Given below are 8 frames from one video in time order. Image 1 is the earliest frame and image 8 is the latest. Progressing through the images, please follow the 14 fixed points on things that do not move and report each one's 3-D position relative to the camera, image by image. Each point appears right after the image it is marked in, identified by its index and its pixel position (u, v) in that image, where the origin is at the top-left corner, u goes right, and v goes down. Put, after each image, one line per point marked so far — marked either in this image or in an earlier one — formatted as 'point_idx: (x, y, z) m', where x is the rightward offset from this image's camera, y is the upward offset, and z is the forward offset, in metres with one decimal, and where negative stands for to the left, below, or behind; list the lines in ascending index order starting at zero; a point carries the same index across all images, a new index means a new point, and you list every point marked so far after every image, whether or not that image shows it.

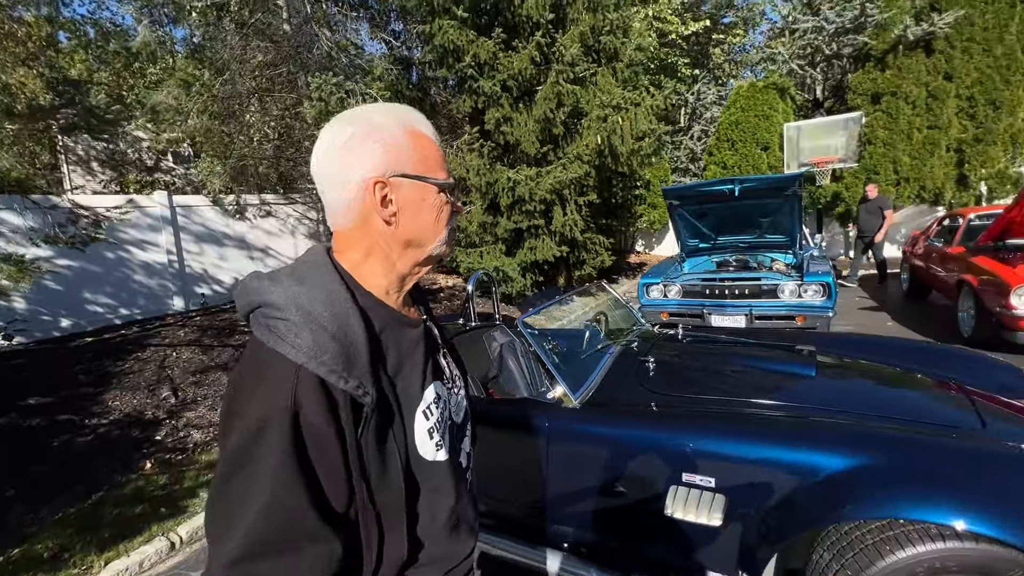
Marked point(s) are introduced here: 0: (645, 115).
0: (+2.1, +2.7, +7.3) m
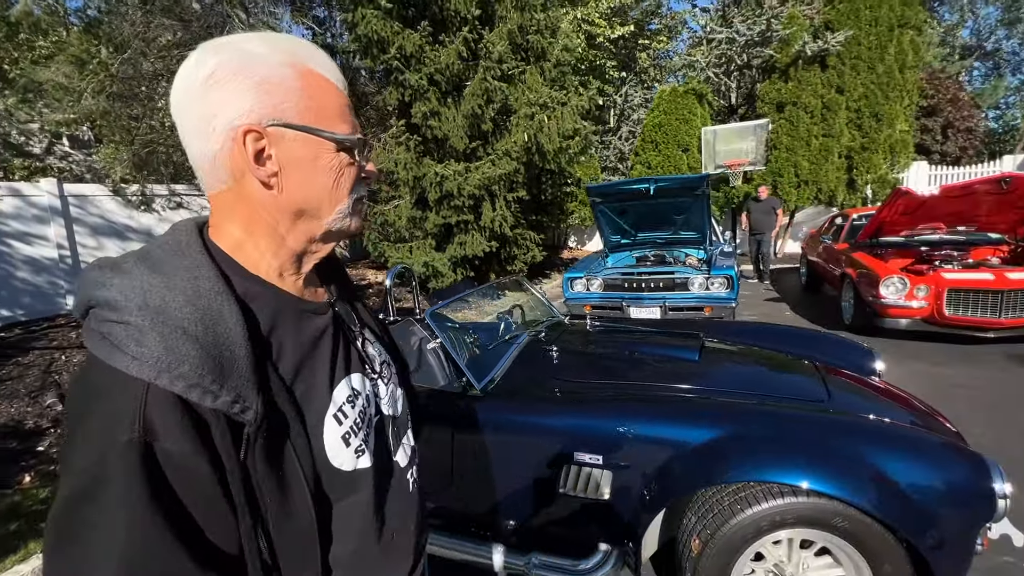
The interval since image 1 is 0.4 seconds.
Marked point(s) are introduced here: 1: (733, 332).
0: (+1.0, +2.8, +7.6) m
1: (+1.6, -0.3, +3.2) m
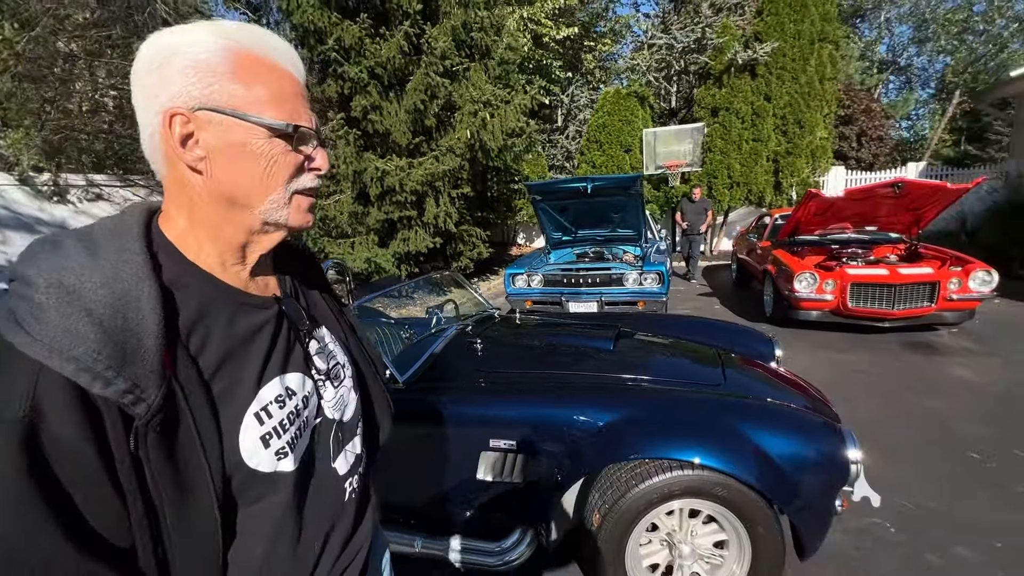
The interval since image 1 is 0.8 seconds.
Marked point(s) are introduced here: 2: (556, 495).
0: (0.0, +2.9, +7.7) m
1: (+1.1, -0.3, +3.5) m
2: (+0.2, -0.9, +2.0) m
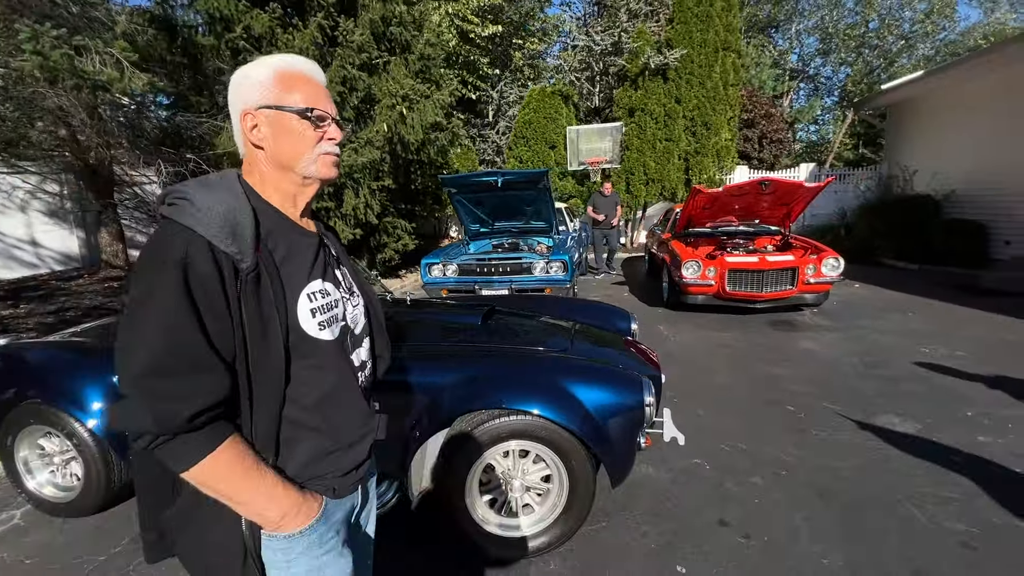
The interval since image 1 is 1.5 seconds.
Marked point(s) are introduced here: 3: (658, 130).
0: (-1.3, +3.0, +7.9) m
1: (+0.3, -0.2, +3.9) m
2: (-0.5, -0.8, +2.3) m
3: (+3.7, +4.0, +12.0) m
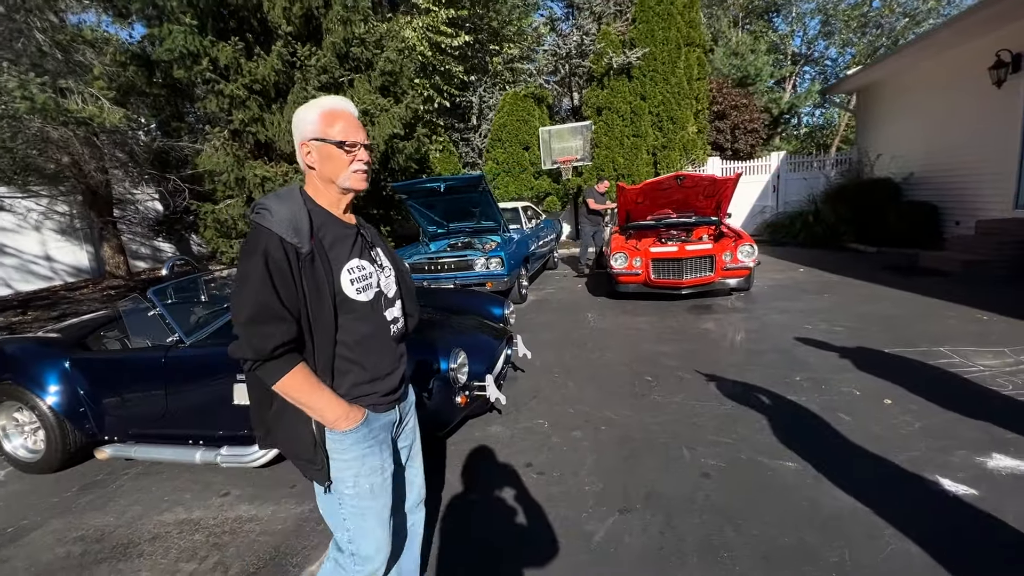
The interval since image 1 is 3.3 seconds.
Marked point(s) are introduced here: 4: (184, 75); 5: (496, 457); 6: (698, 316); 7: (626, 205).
0: (-2.2, +3.1, +8.6) m
1: (-0.7, -0.1, +4.5) m
2: (-1.5, -0.8, +3.0) m
3: (+3.0, +4.3, +12.5) m
4: (-5.2, +3.3, +7.4) m
5: (-0.1, -1.1, +3.2) m
6: (+2.4, -0.4, +6.2) m
7: (+1.8, +1.4, +7.6) m
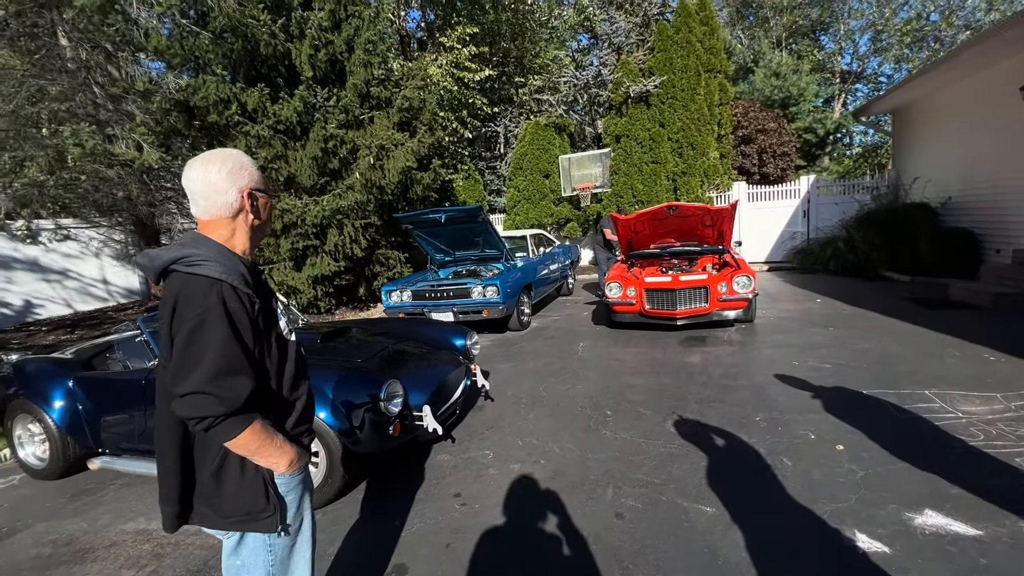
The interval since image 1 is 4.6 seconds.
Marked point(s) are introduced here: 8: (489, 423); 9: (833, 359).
0: (-2.1, +2.6, +9.0) m
1: (-1.0, -0.4, +4.7) m
2: (-2.0, -1.0, +3.3) m
3: (+3.5, +3.6, +12.5) m
4: (-5.2, +2.9, +8.2) m
5: (-0.6, -1.4, +3.3) m
6: (+2.3, -0.8, +6.1) m
7: (+1.8, +0.9, +7.6) m
8: (-0.2, -1.2, +4.3) m
9: (+3.5, -0.8, +5.1) m
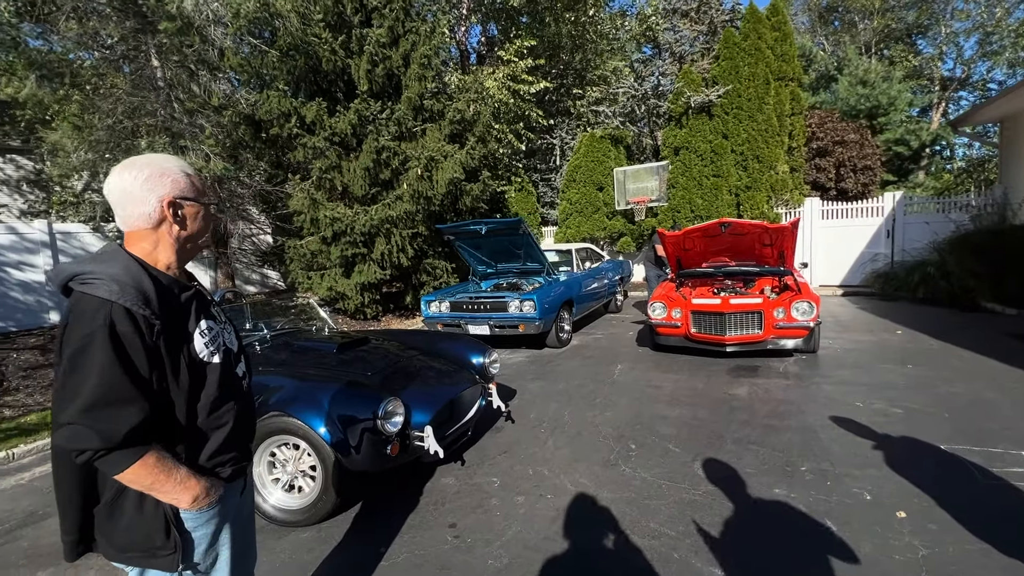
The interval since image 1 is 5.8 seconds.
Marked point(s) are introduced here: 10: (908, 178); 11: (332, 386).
0: (-1.2, +2.4, +9.1) m
1: (-0.8, -0.5, +4.6) m
2: (-2.0, -1.0, +3.3) m
3: (+4.8, +3.1, +11.8) m
4: (-4.3, +2.9, +8.7) m
5: (-0.6, -1.5, +3.2) m
6: (+2.6, -1.1, +5.5) m
7: (+2.5, +0.6, +7.2) m
8: (-0.1, -1.4, +4.0) m
9: (+3.7, -1.1, +4.5) m
10: (+16.2, +4.5, +19.4) m
11: (-1.2, -0.7, +3.2) m
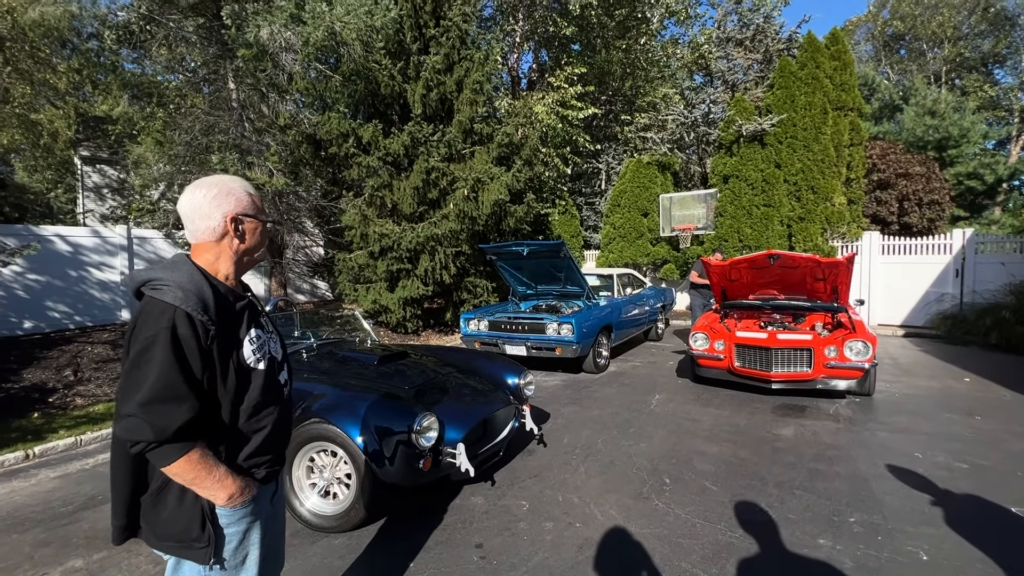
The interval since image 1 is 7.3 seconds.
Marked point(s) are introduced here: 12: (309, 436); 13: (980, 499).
0: (-0.3, +2.0, +9.3) m
1: (-0.4, -0.7, +4.7) m
2: (-1.7, -1.1, +3.5) m
3: (+6.0, +2.3, +11.5) m
4: (-3.4, +2.7, +9.2) m
5: (-0.4, -1.6, +3.2) m
6: (+3.0, -1.5, +5.3) m
7: (+3.1, +0.1, +7.0) m
8: (+0.2, -1.6, +4.0) m
9: (+4.0, -1.5, +4.1) m
10: (+18.0, +2.8, +18.1) m
11: (-1.0, -0.8, +3.3) m
12: (-1.3, -1.0, +3.2) m
13: (+3.4, -1.5, +3.4) m
